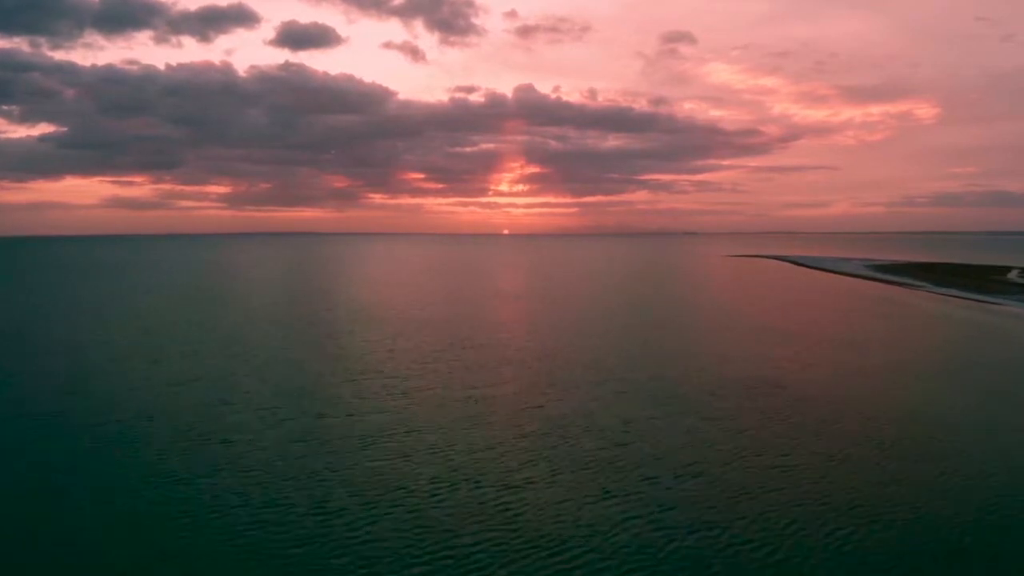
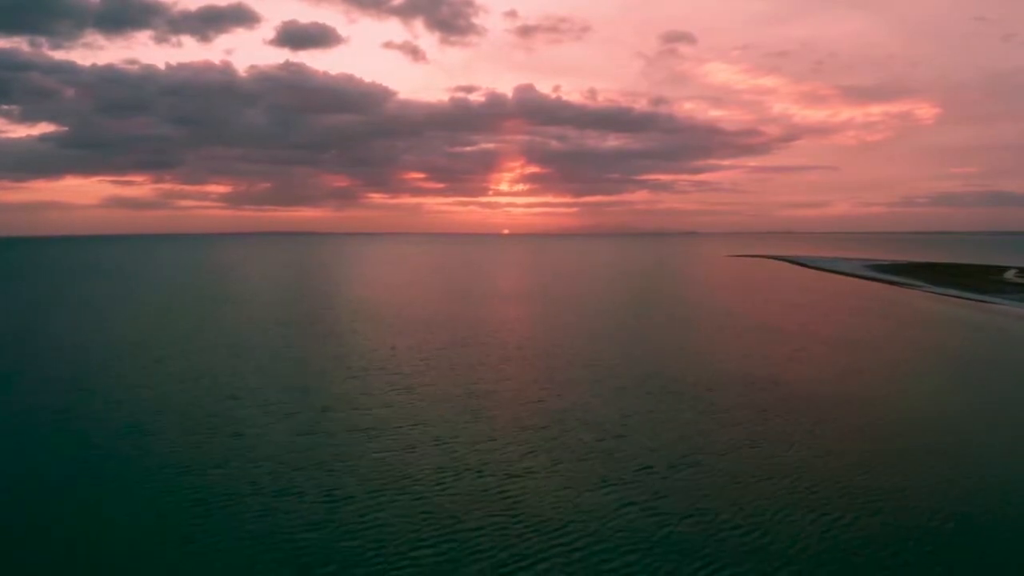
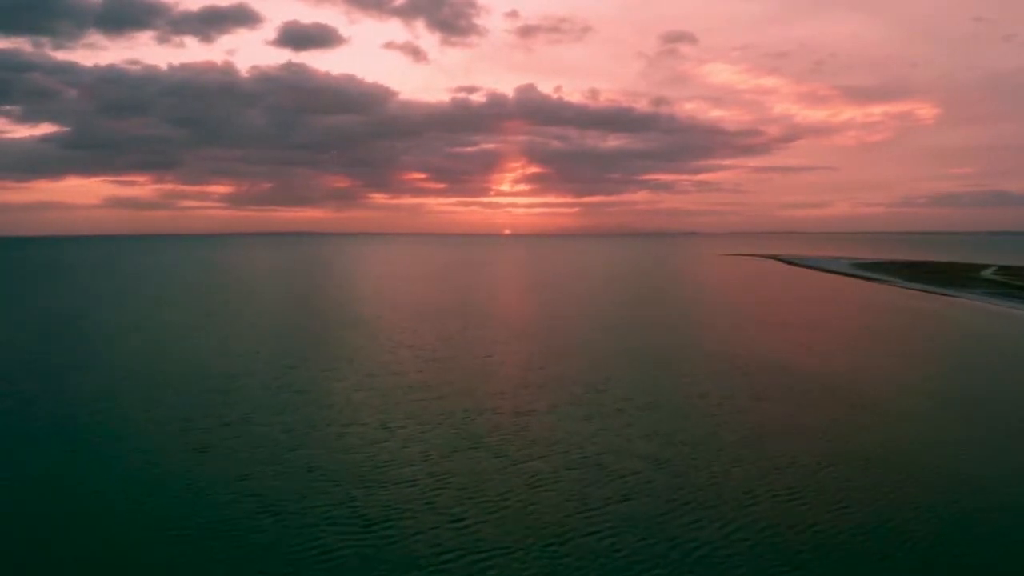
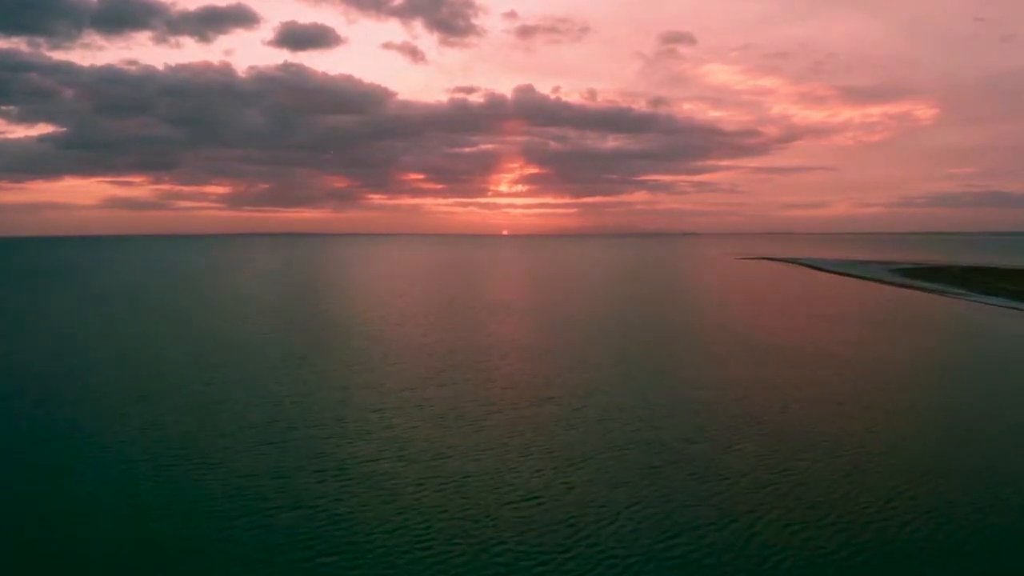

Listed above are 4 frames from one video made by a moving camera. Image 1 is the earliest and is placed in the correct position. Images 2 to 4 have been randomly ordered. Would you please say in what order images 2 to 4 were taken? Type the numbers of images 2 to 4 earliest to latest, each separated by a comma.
4, 2, 3
